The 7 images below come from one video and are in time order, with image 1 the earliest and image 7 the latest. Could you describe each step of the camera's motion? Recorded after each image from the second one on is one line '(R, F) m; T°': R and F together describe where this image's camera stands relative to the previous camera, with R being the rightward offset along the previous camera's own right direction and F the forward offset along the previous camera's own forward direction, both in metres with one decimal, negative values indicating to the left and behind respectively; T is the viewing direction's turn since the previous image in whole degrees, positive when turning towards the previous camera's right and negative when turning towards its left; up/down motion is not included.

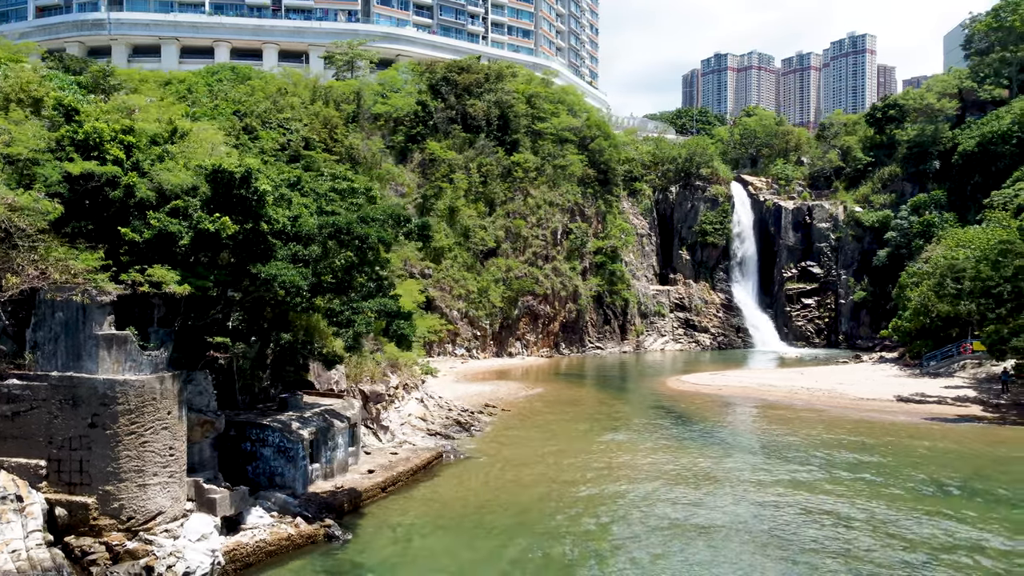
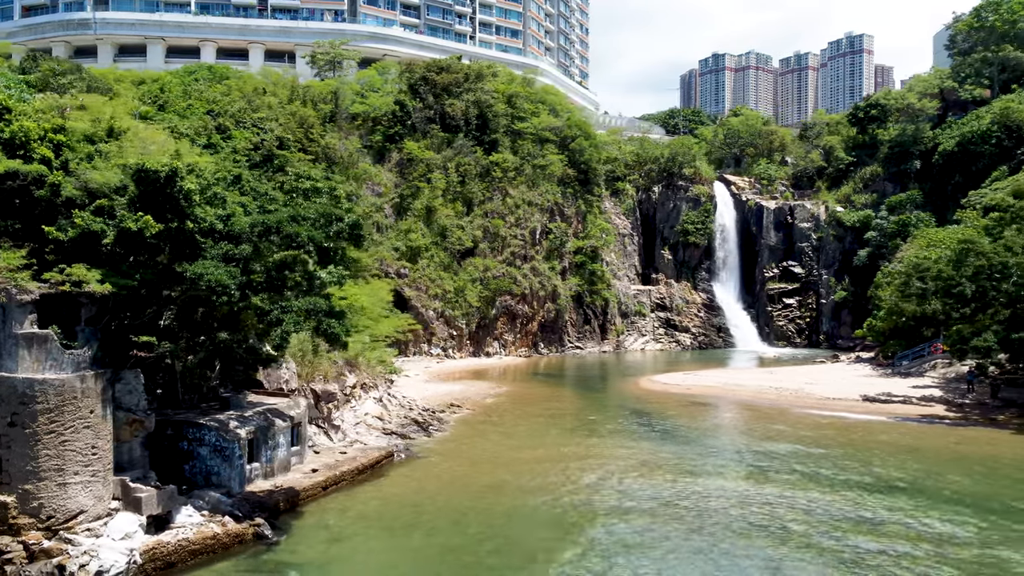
(+1.1, 0.0) m; 0°
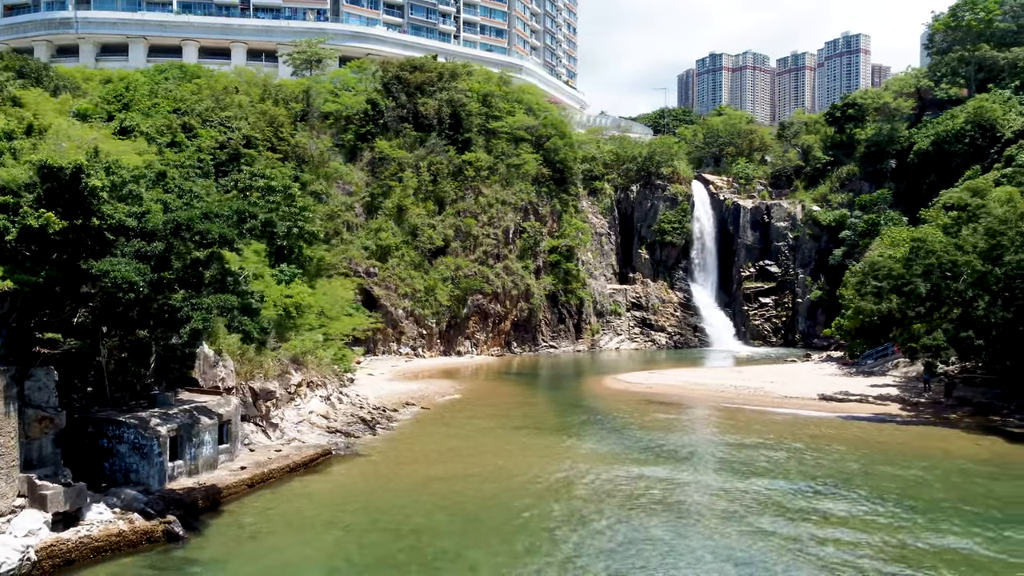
(+1.4, 0.0) m; 0°
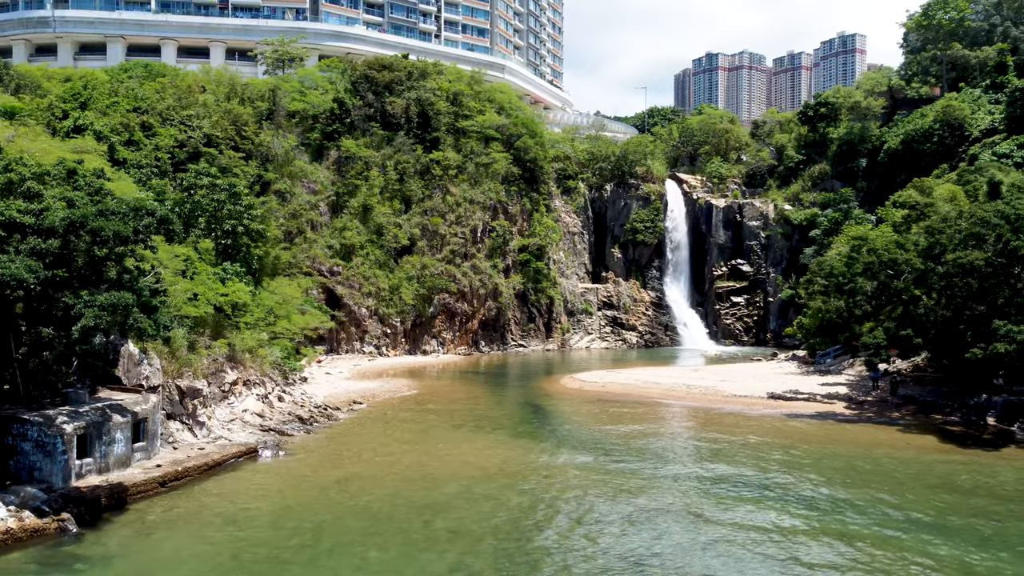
(+1.7, 0.0) m; 0°
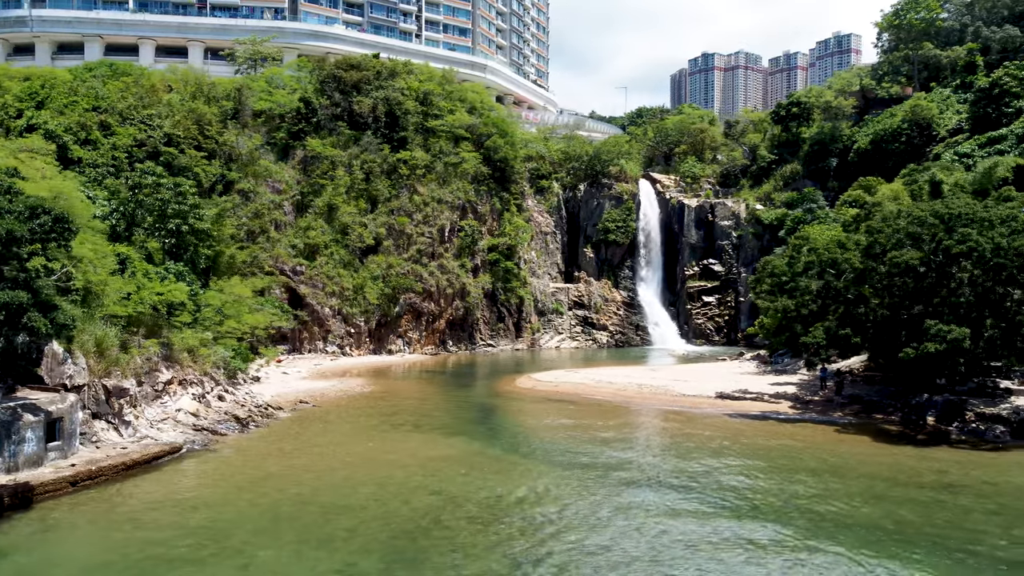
(+1.7, 0.0) m; 0°
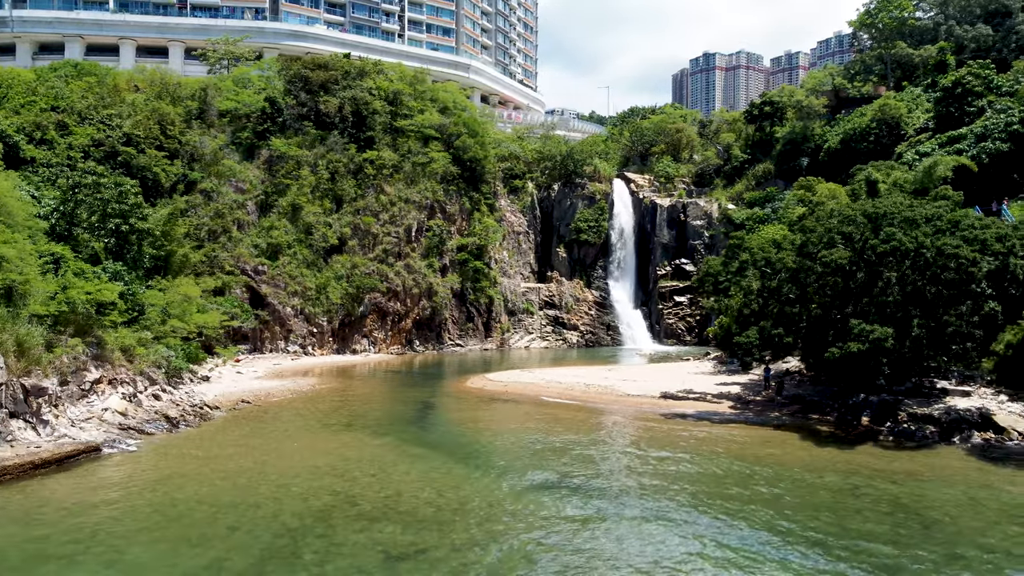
(+2.1, 0.0) m; 0°
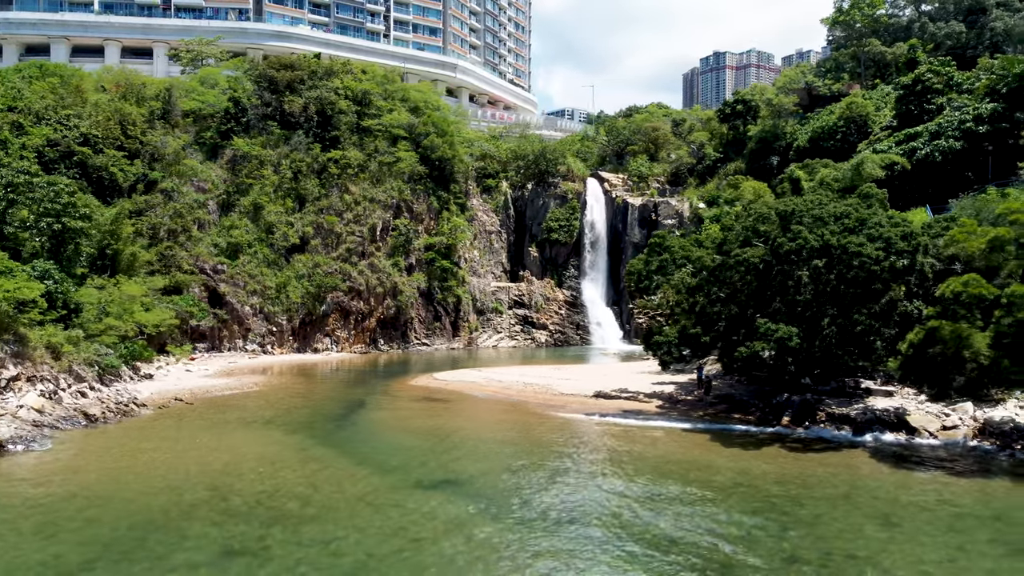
(+2.7, 0.0) m; -1°
